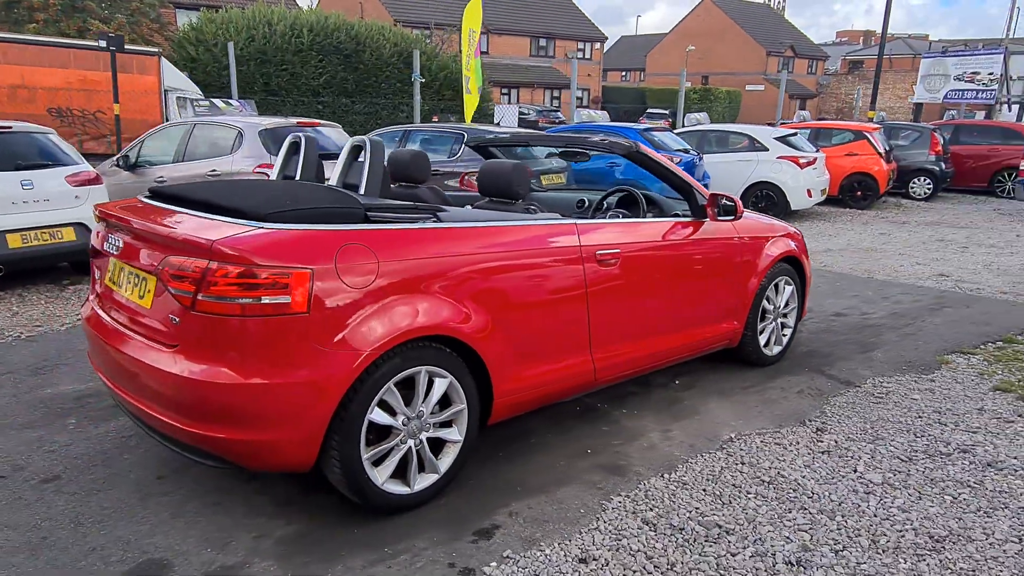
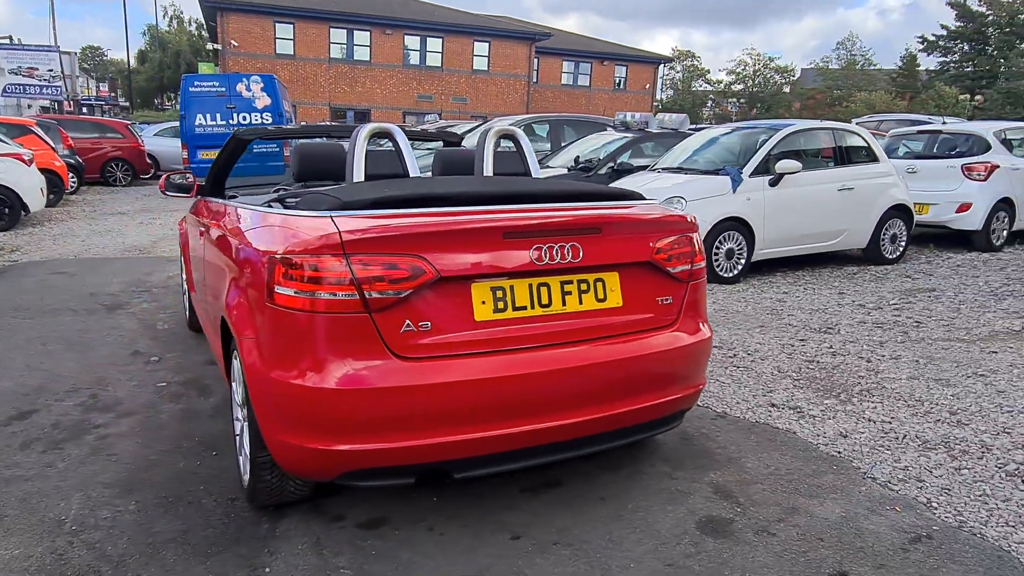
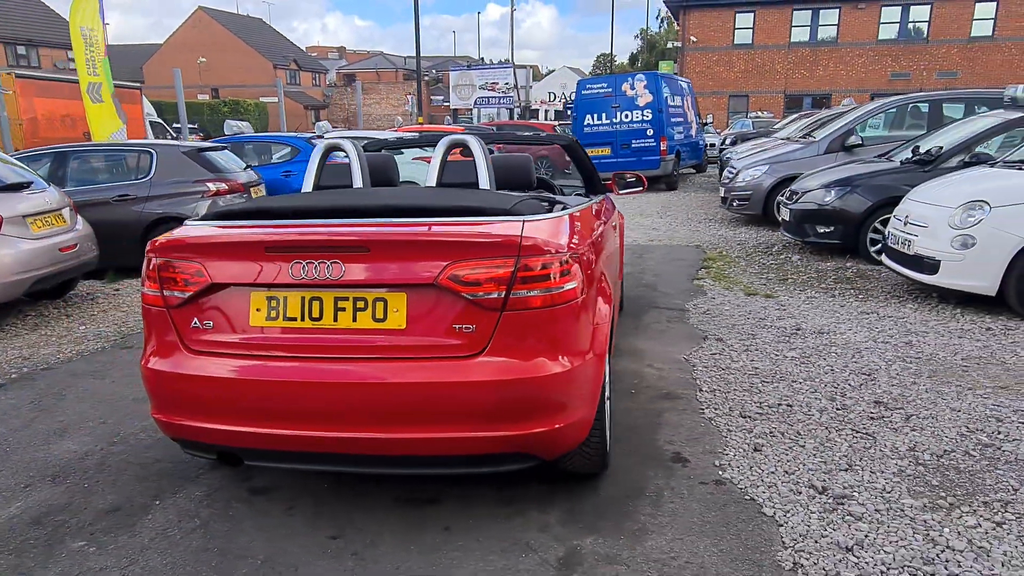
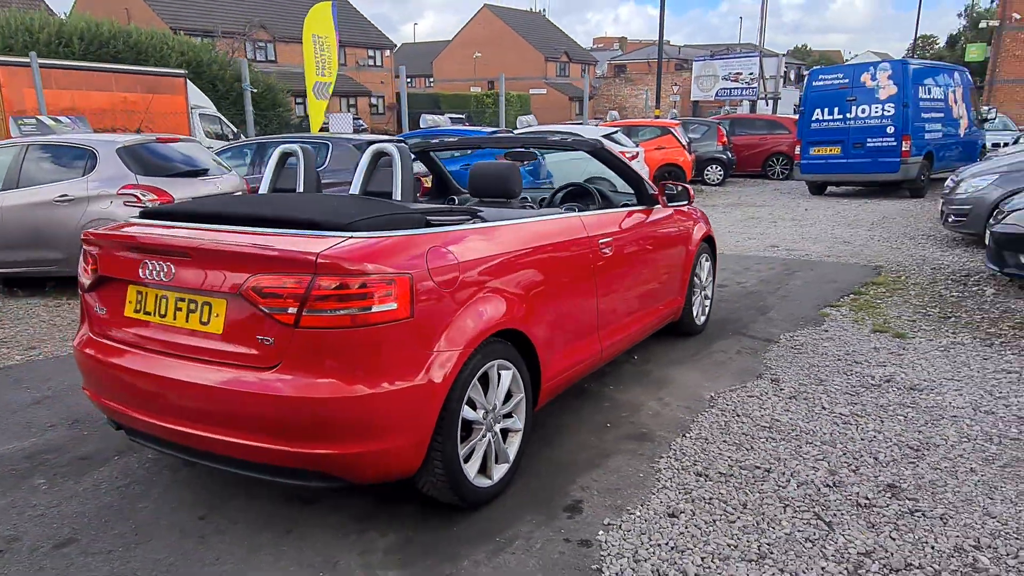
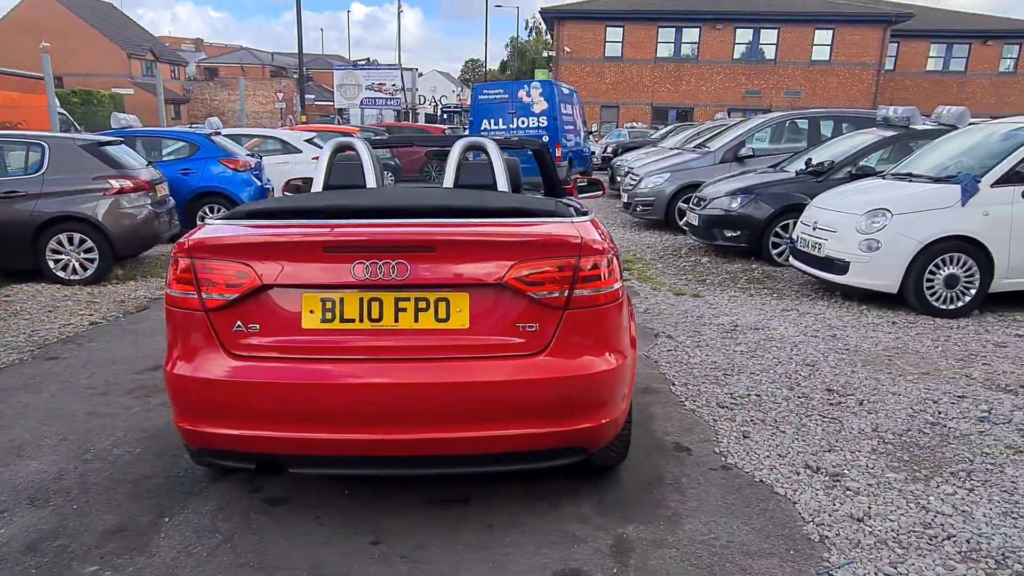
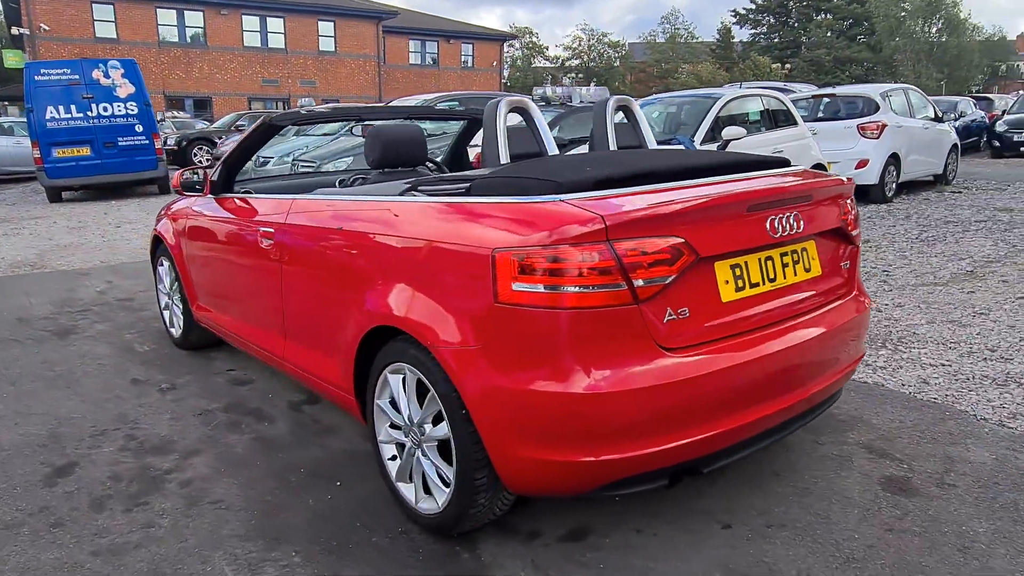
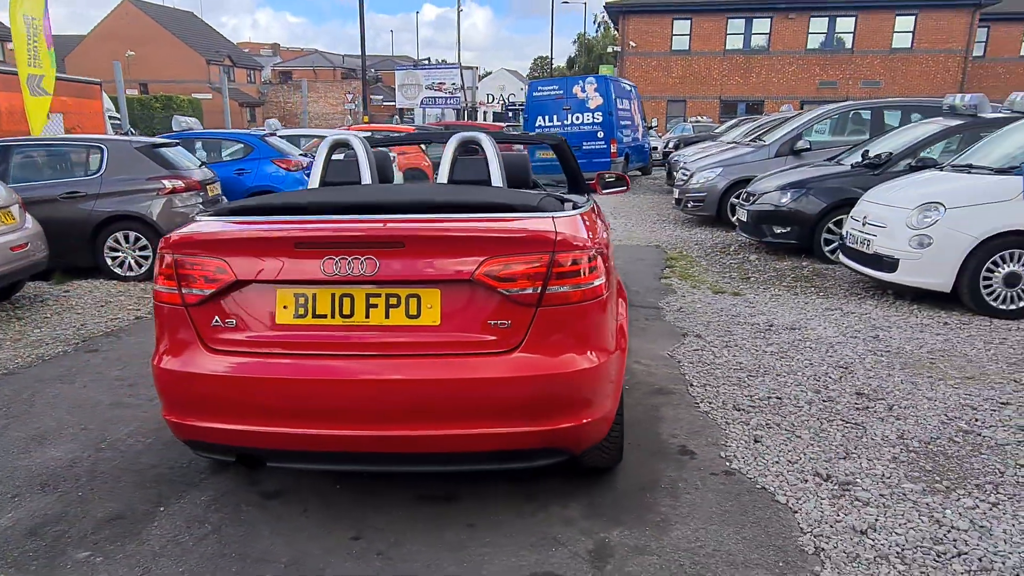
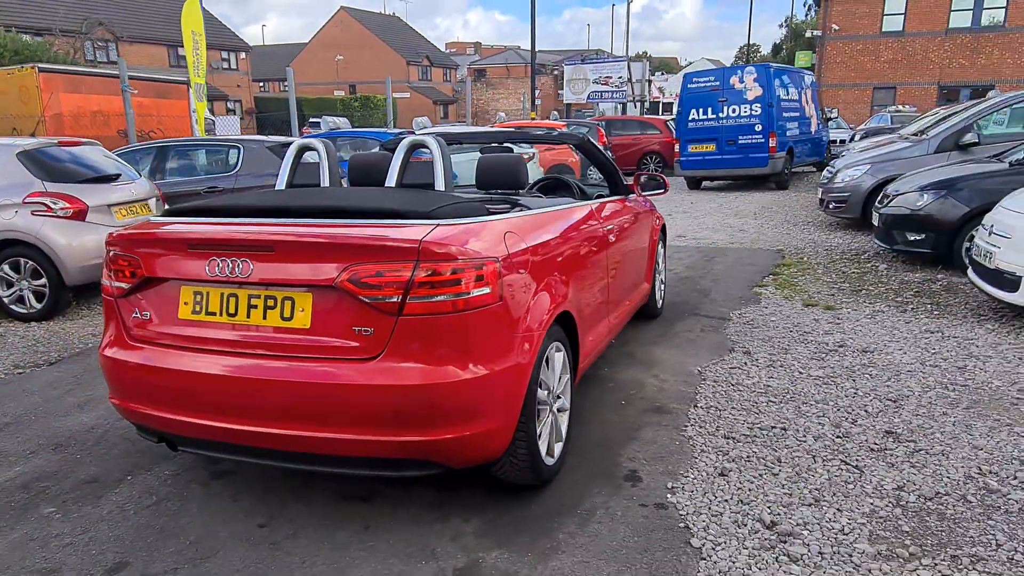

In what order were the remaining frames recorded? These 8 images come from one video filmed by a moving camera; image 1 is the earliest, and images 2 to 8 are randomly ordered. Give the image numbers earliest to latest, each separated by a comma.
4, 8, 3, 7, 5, 2, 6
